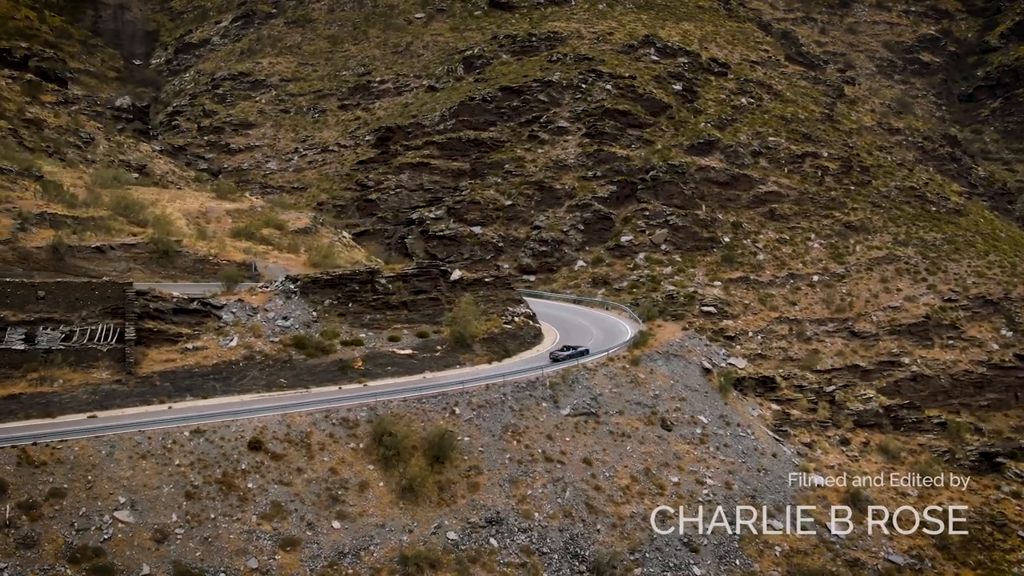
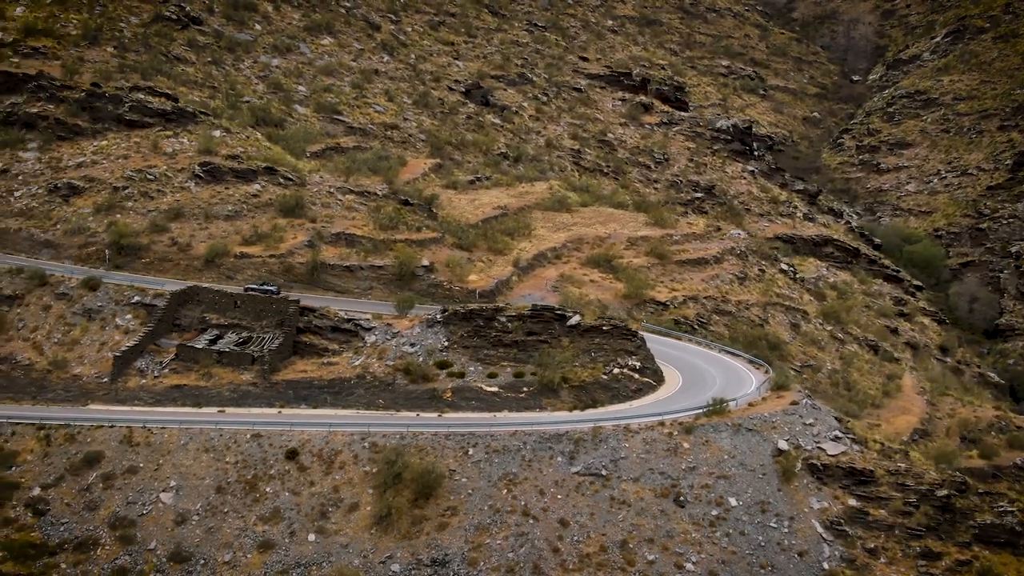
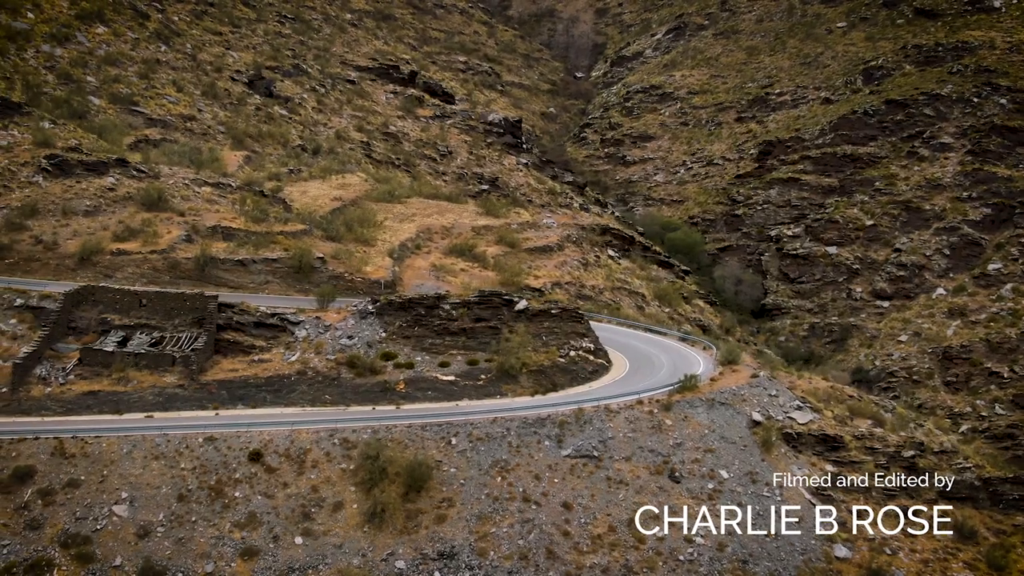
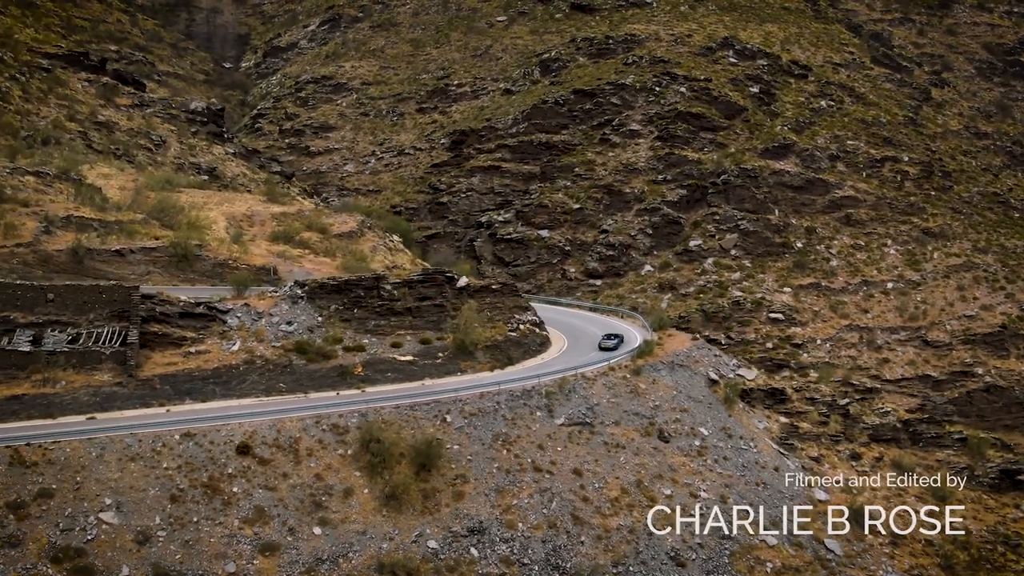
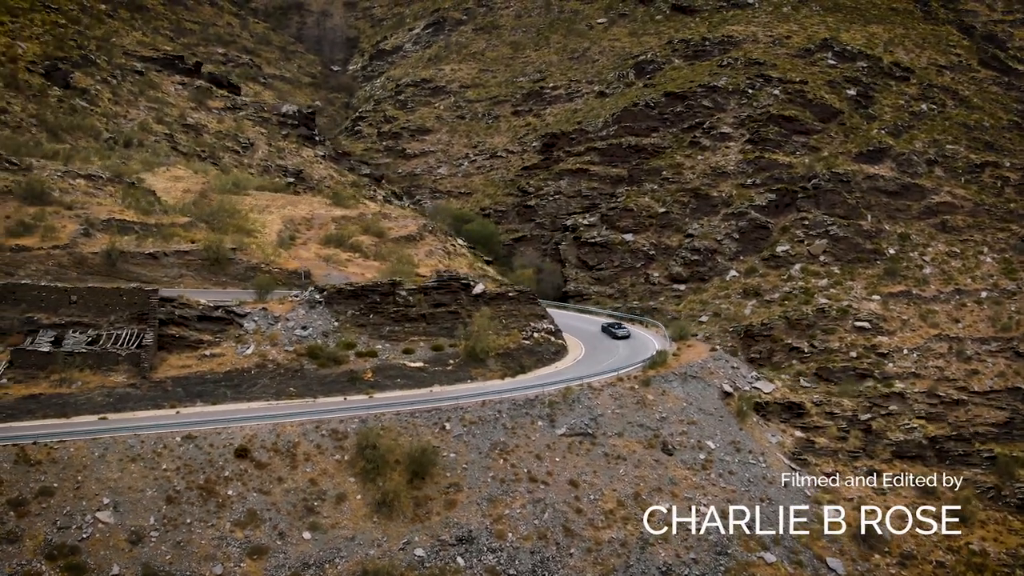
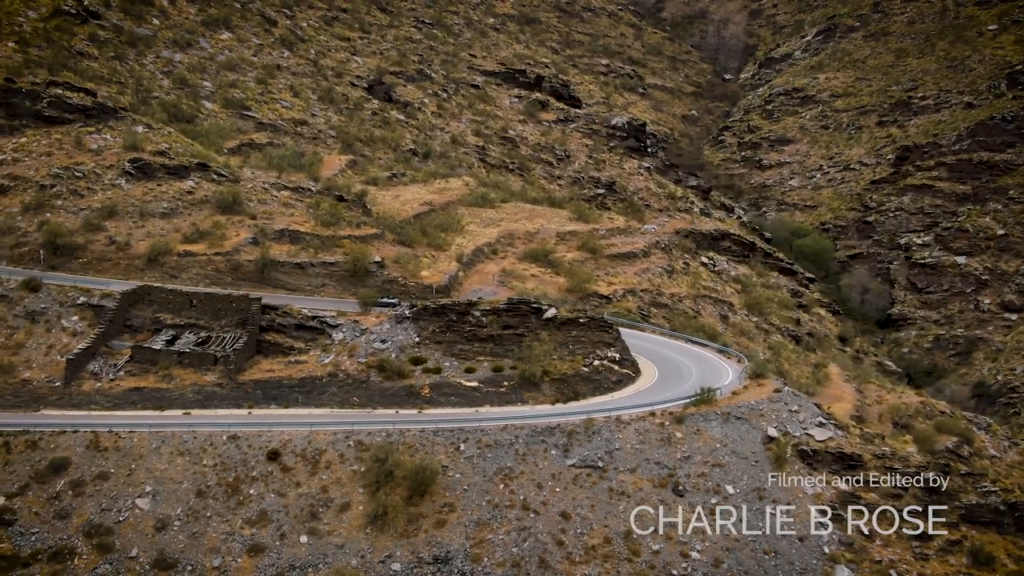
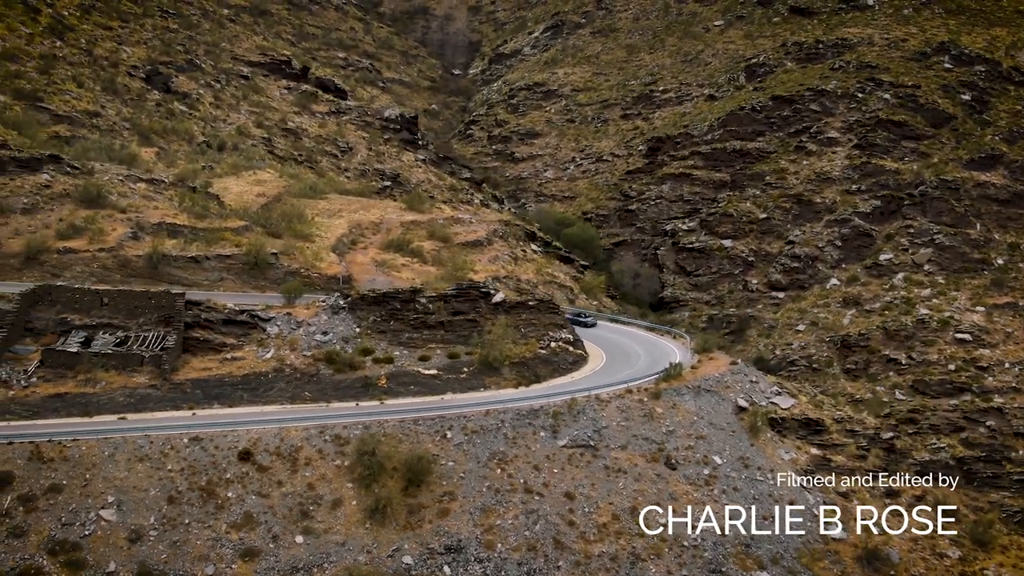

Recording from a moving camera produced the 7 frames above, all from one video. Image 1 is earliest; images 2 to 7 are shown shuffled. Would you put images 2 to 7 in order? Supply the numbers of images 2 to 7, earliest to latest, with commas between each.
4, 5, 7, 3, 6, 2
